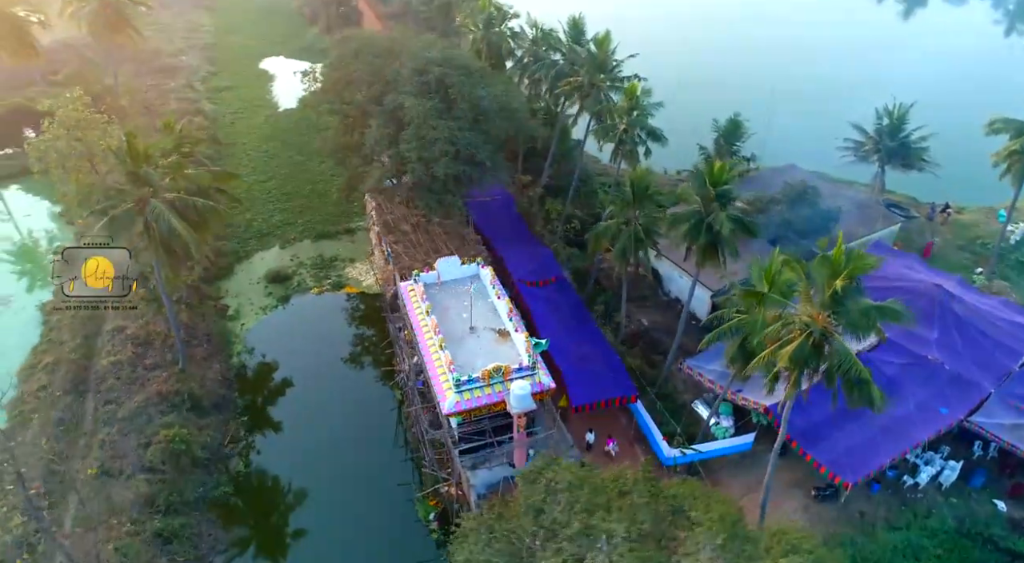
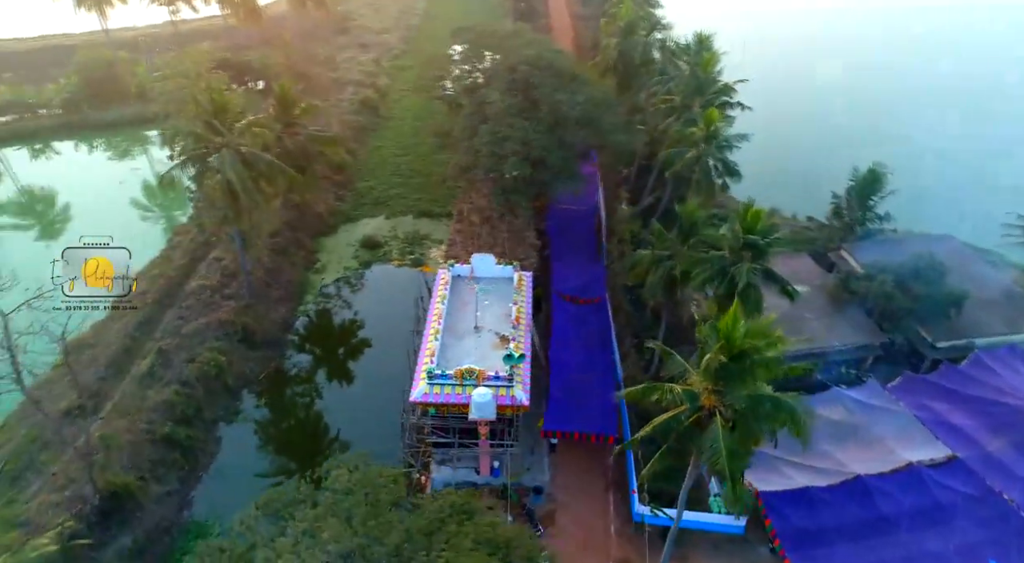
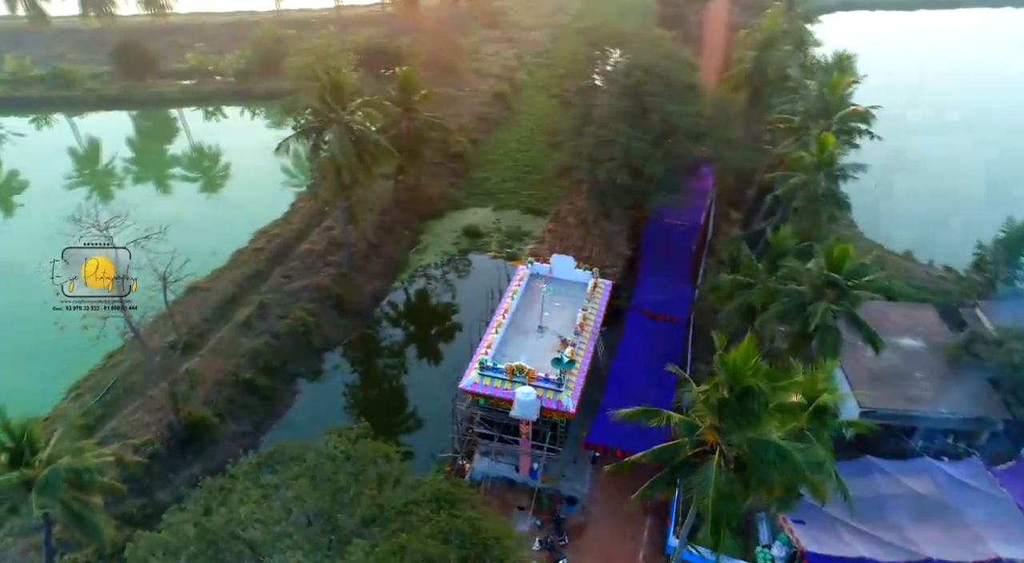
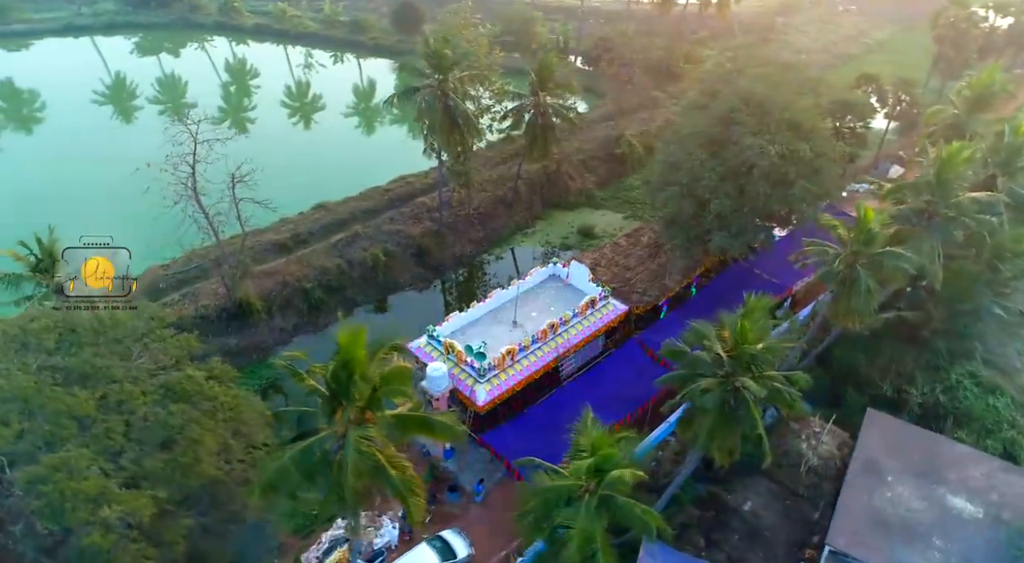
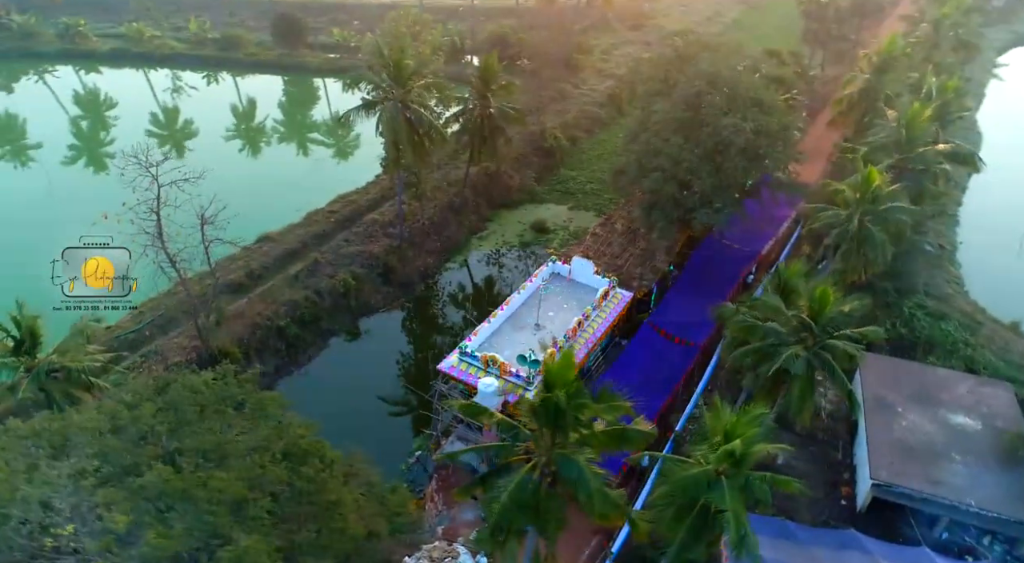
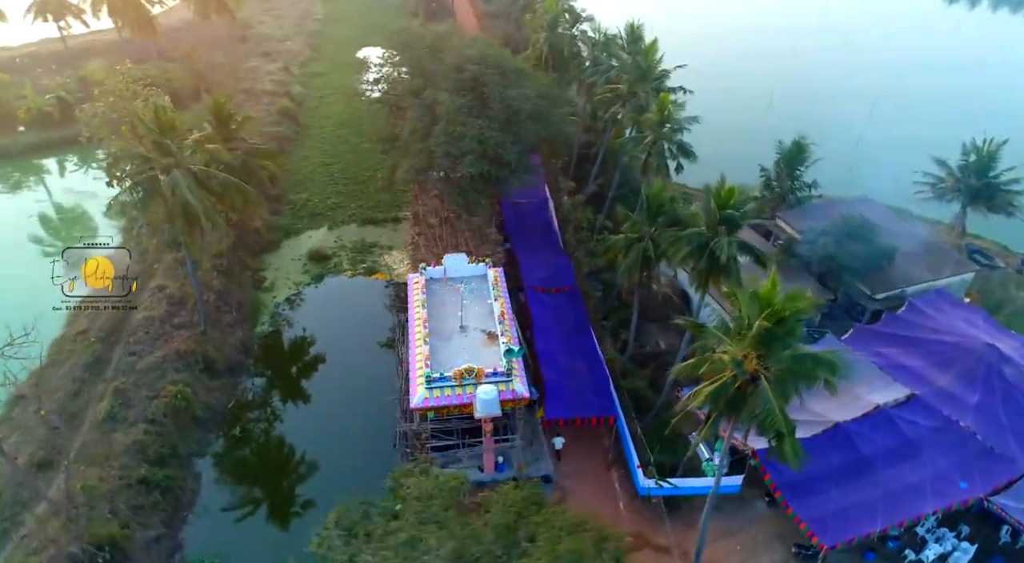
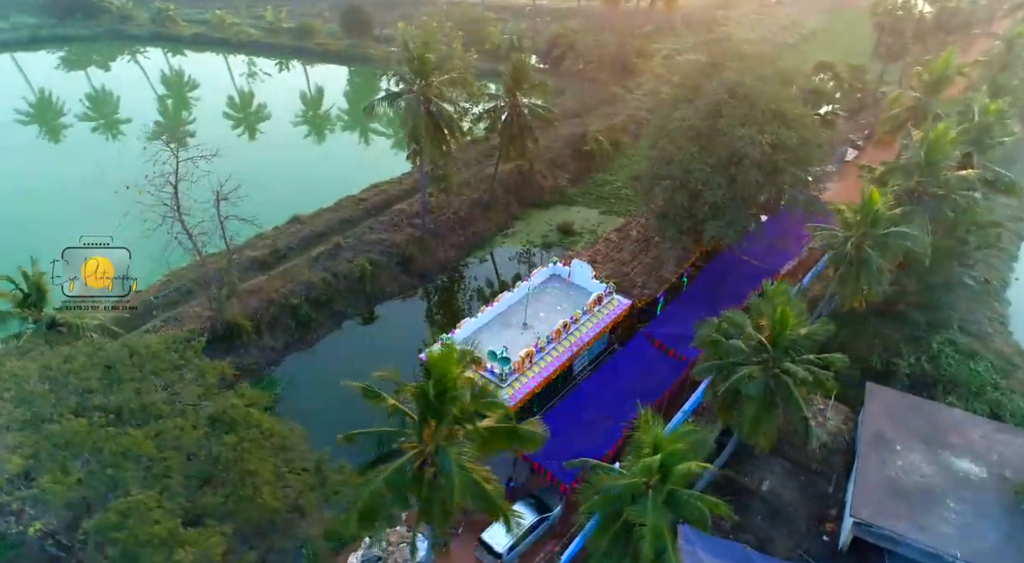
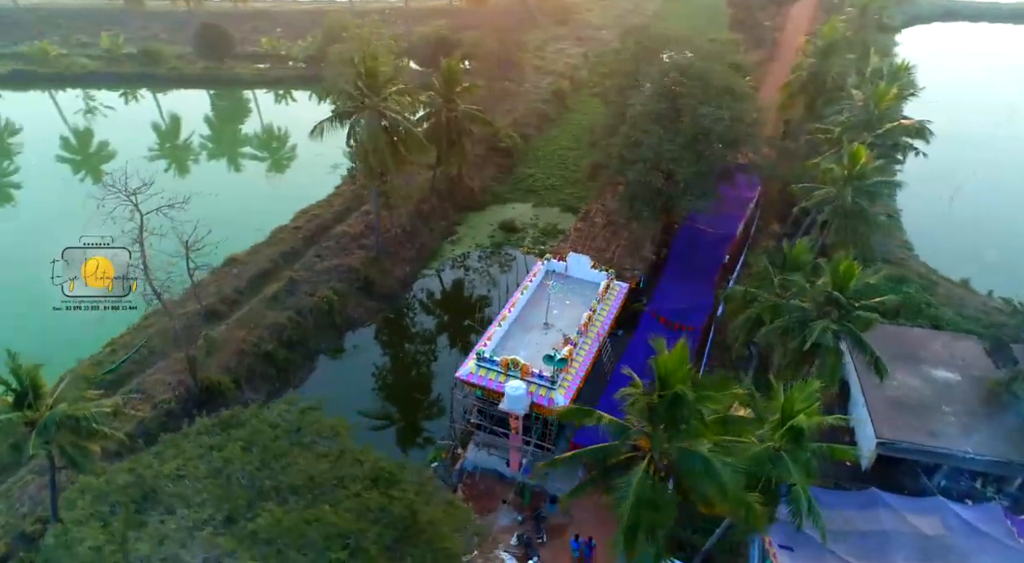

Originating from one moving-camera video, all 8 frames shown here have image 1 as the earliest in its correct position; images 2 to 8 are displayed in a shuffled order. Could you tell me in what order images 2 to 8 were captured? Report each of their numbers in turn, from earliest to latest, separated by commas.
6, 2, 3, 8, 5, 7, 4
